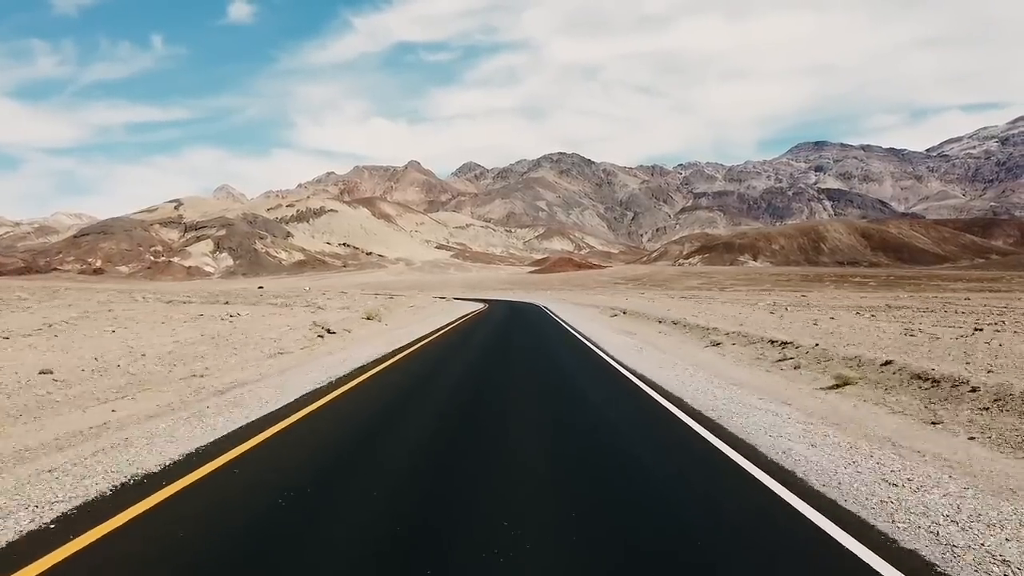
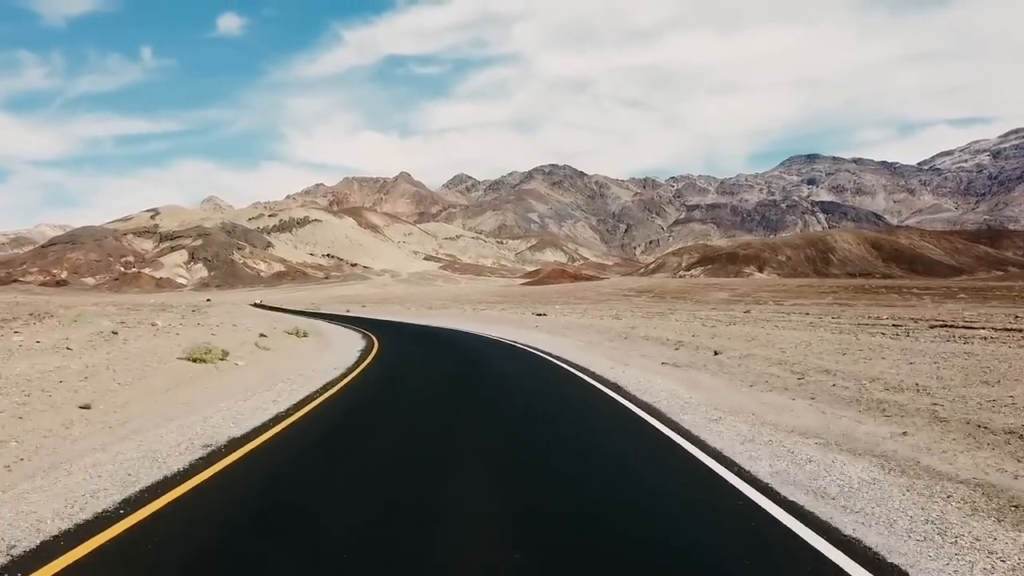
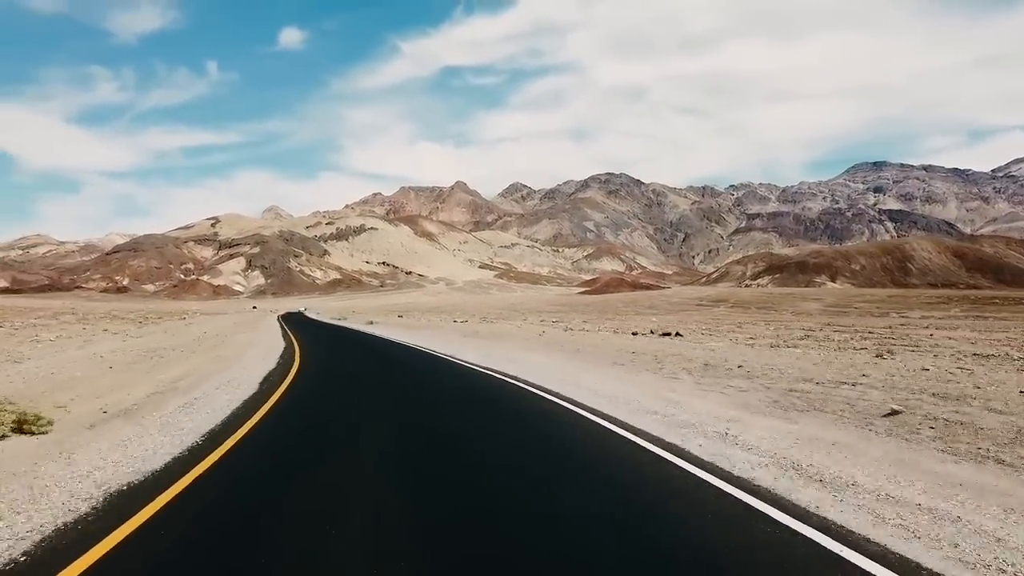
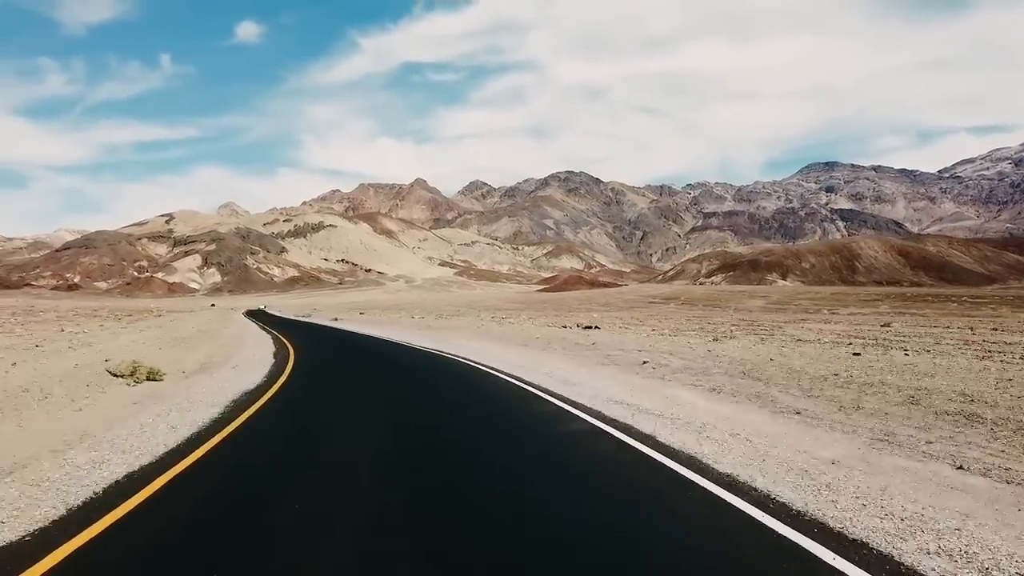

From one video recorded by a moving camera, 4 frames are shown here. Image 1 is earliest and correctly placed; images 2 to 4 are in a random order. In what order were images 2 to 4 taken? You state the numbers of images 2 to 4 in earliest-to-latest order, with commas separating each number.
2, 4, 3
